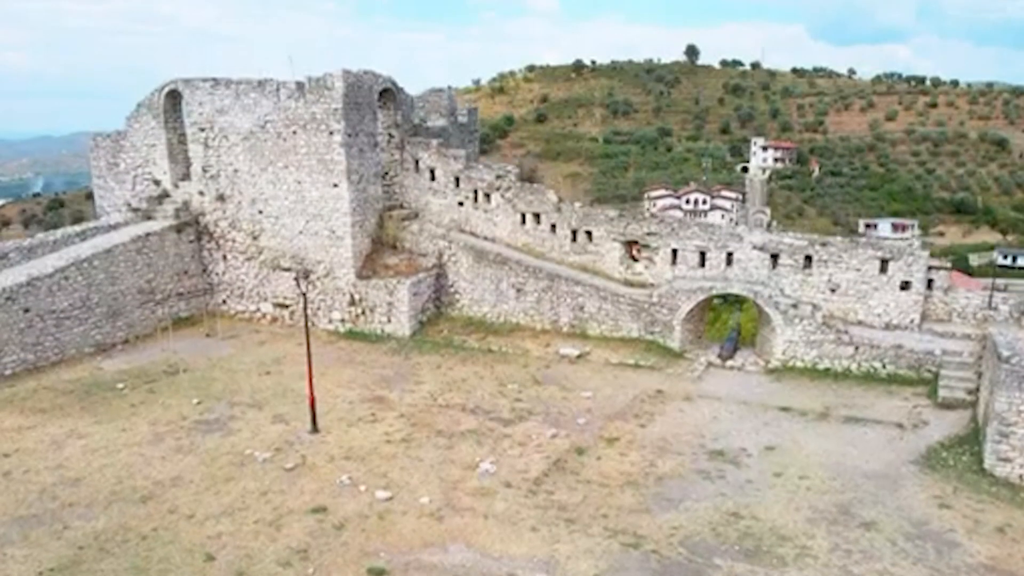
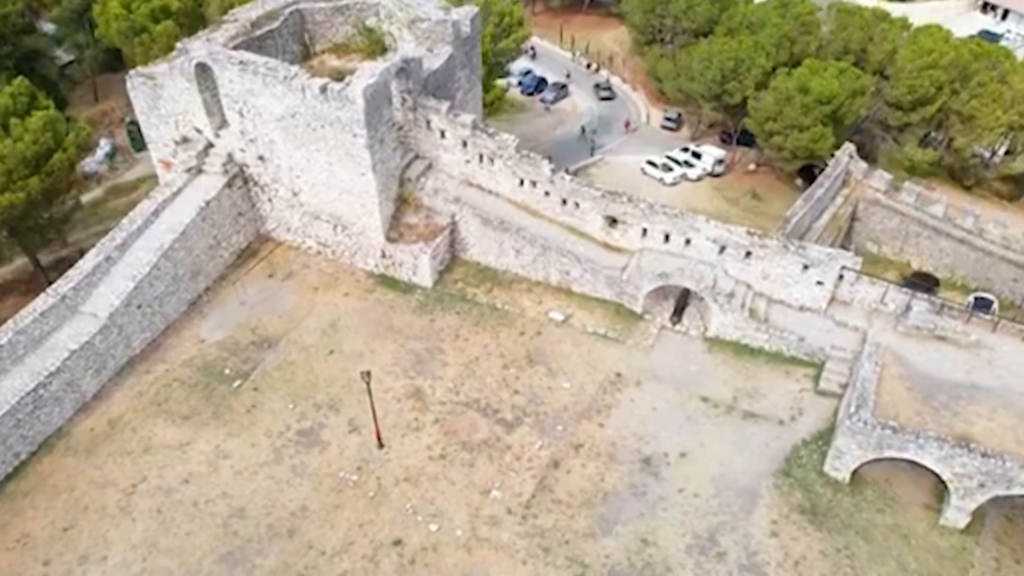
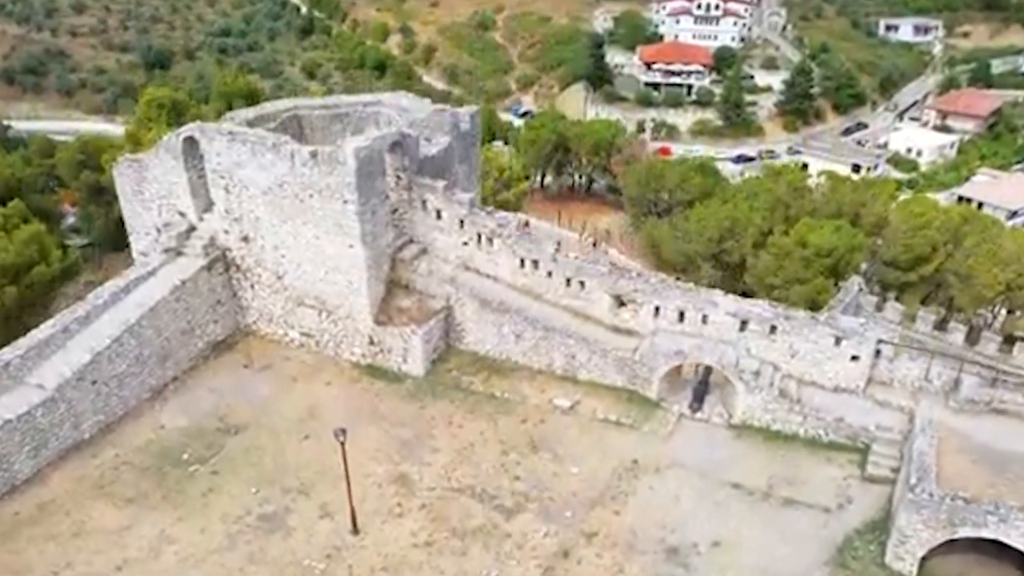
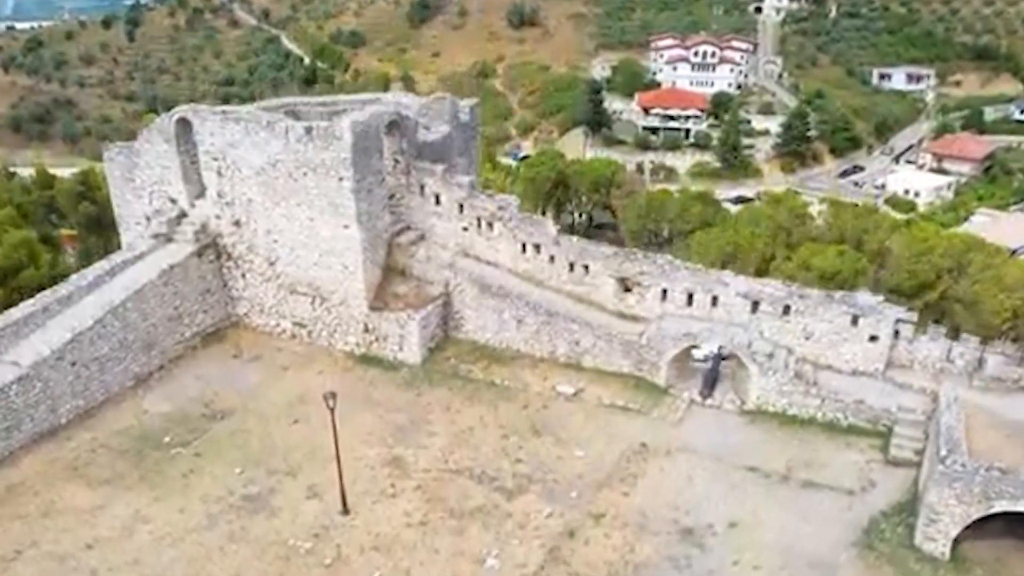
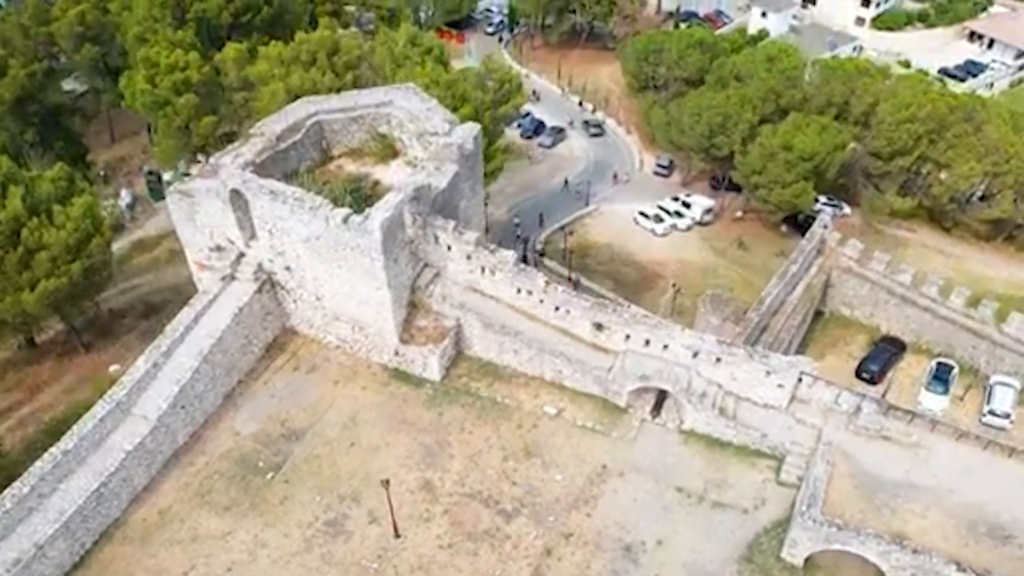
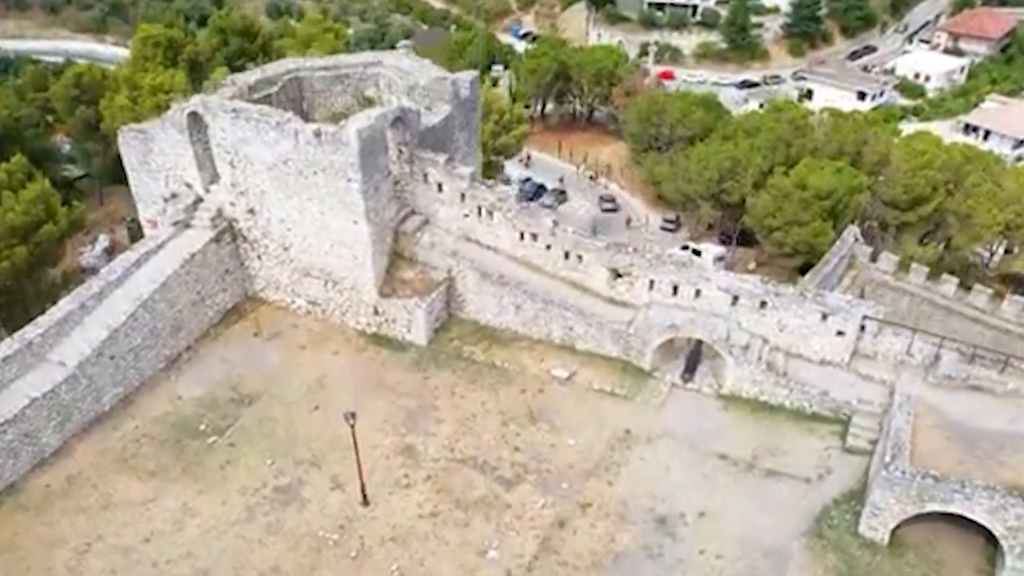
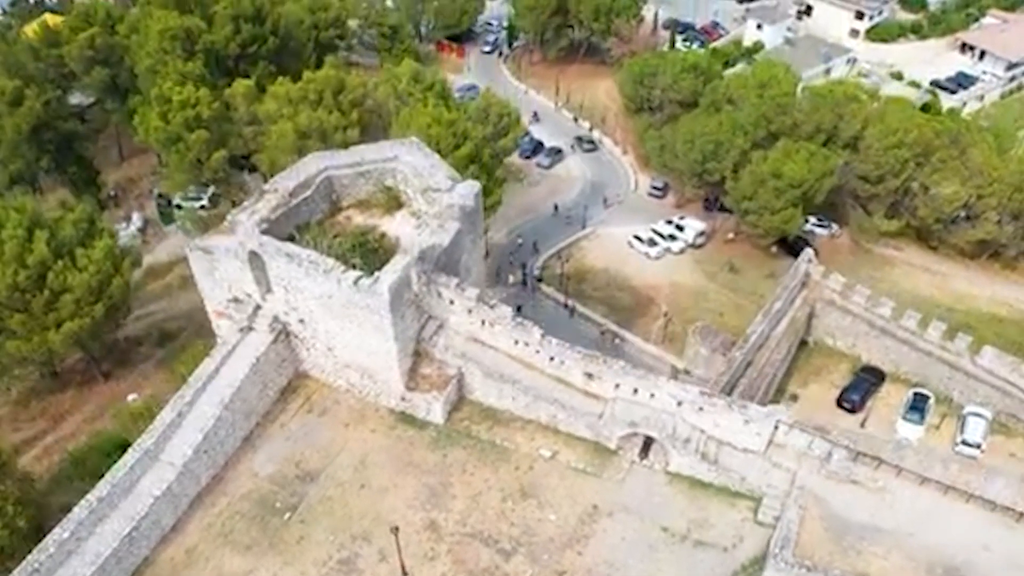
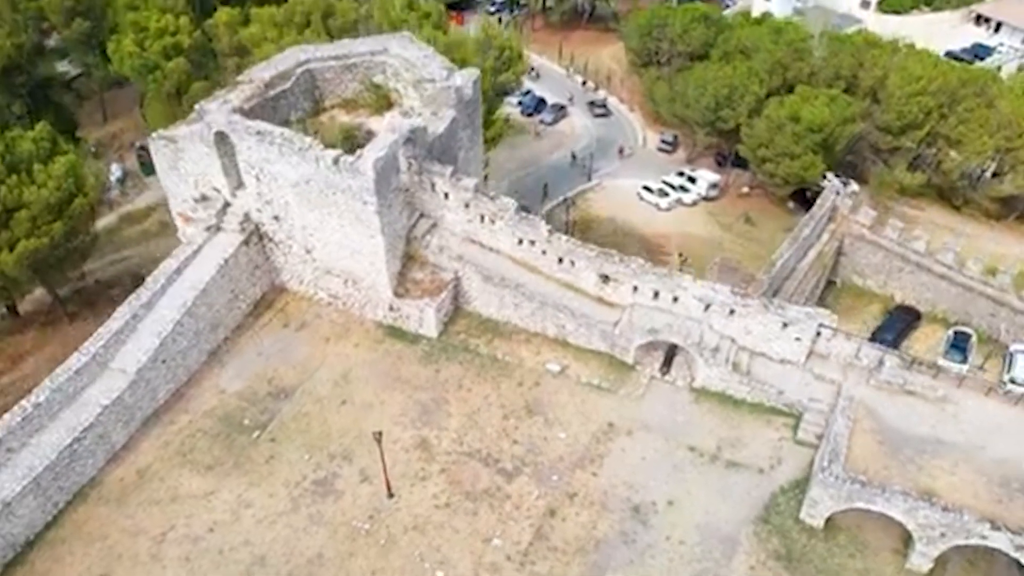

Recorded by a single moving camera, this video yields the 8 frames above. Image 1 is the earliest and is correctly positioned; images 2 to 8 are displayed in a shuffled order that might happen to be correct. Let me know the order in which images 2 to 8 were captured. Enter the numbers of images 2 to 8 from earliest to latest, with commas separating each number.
4, 3, 6, 2, 8, 5, 7
